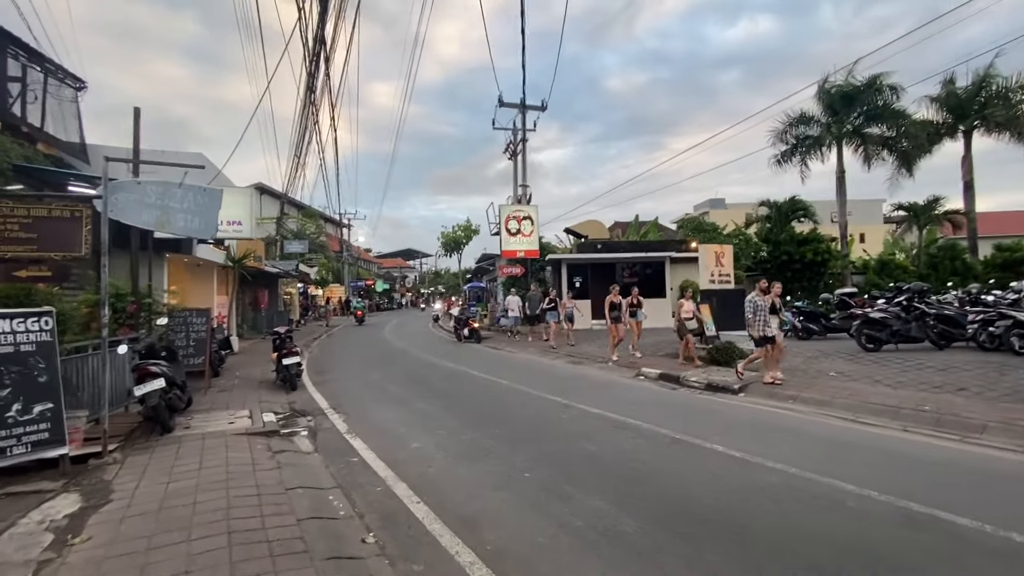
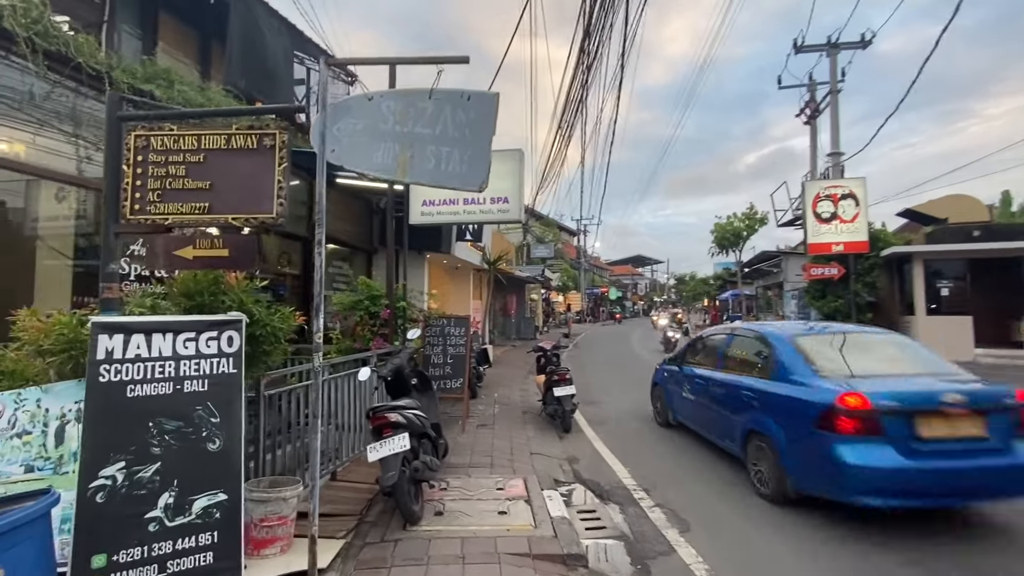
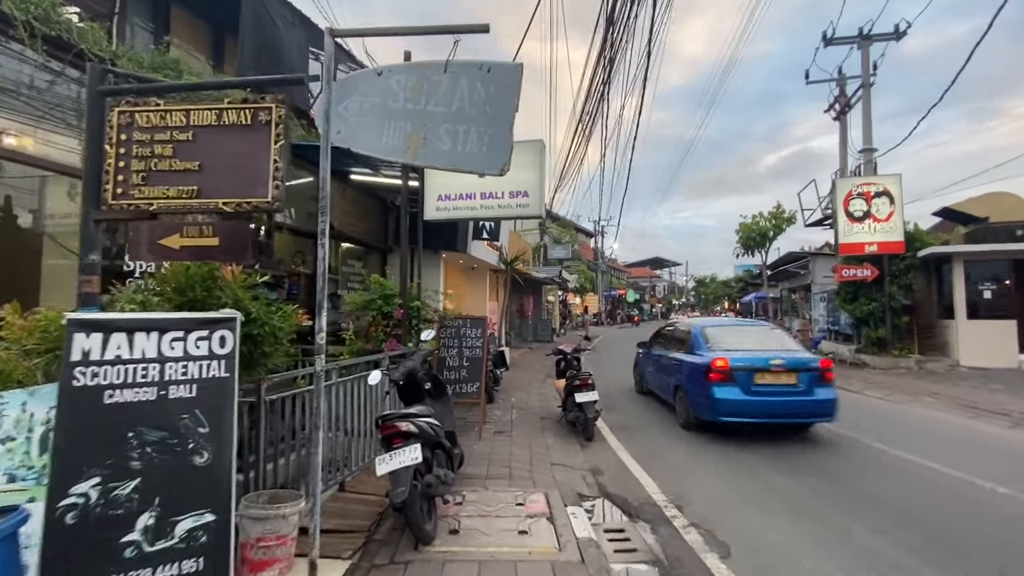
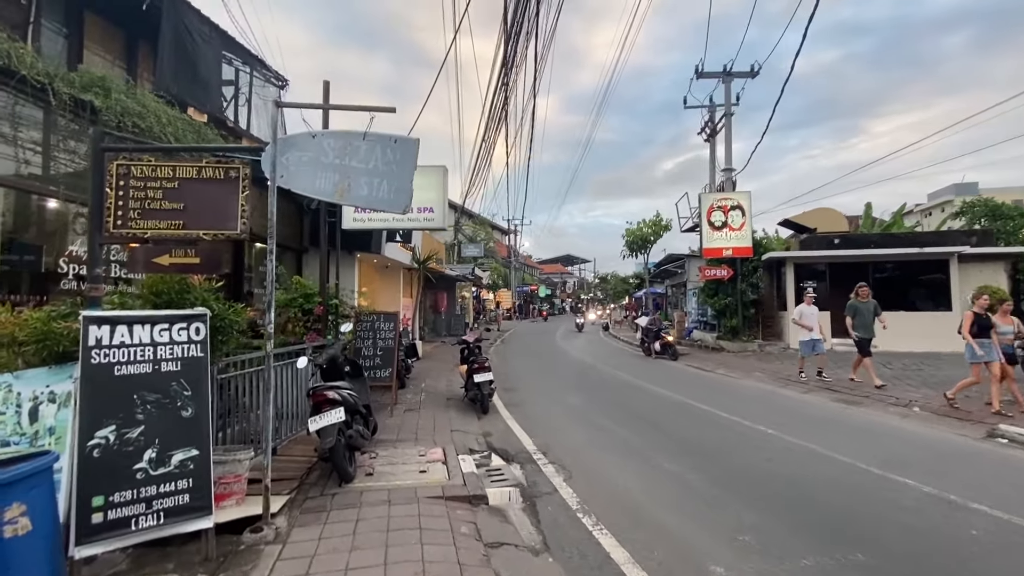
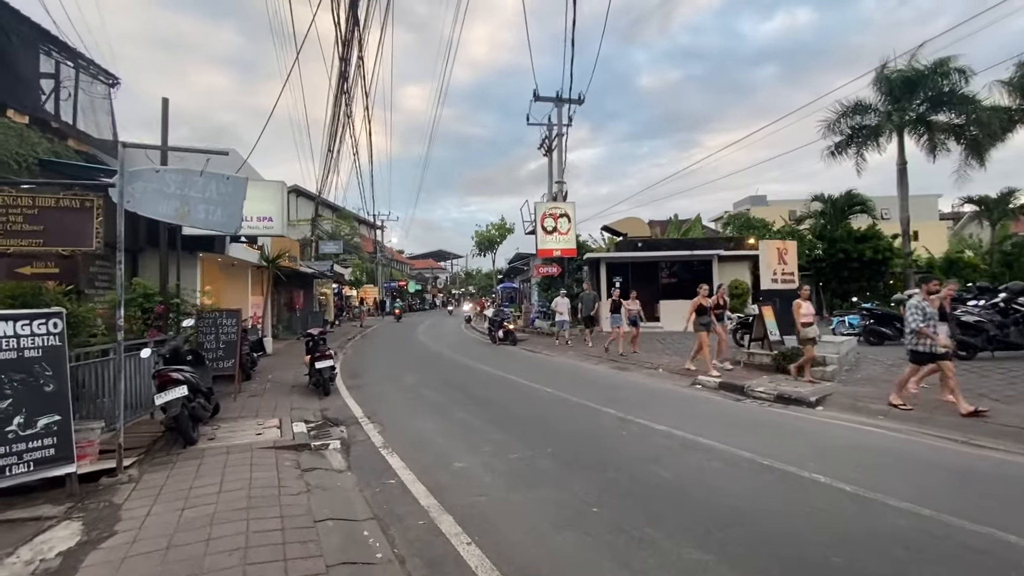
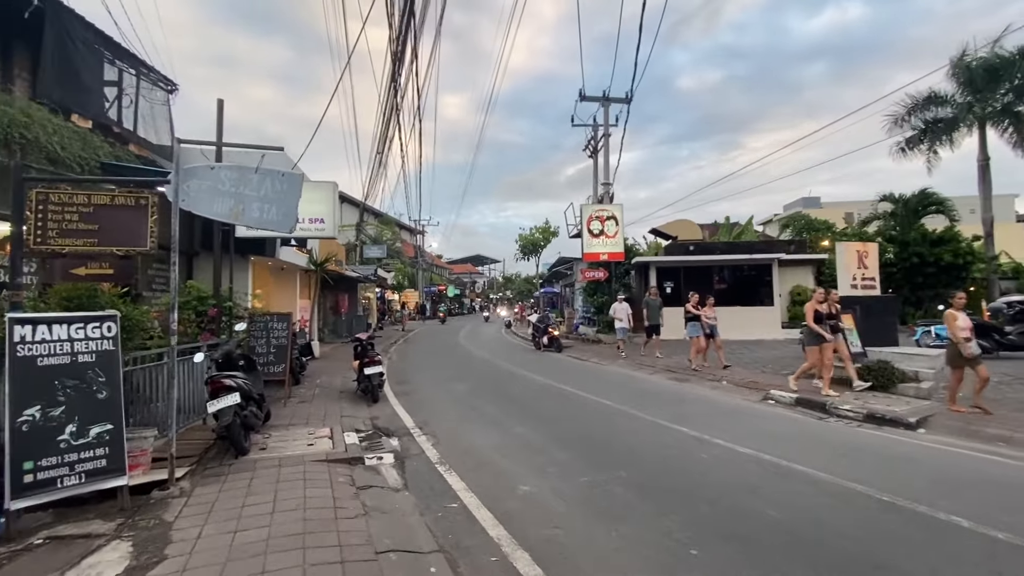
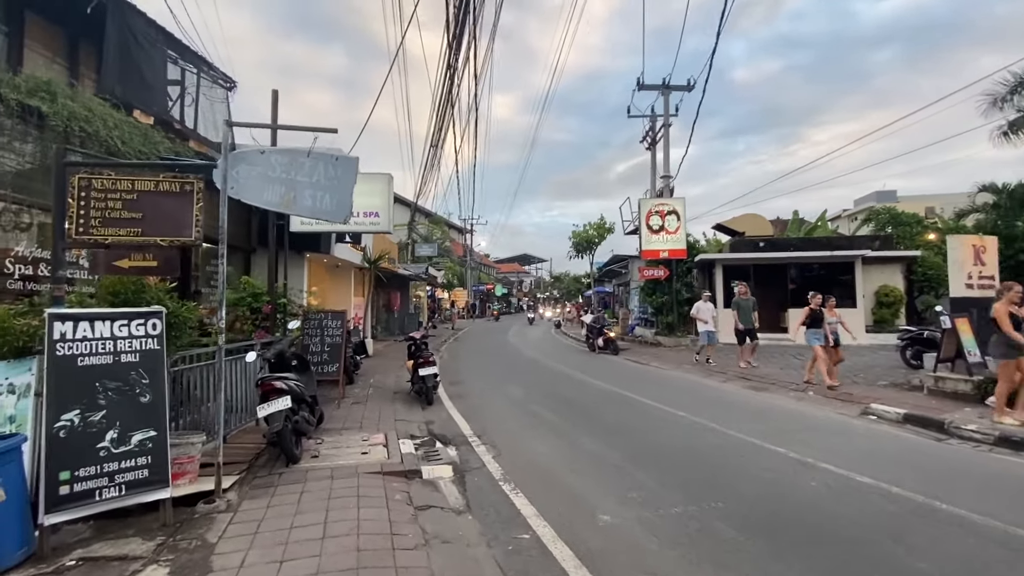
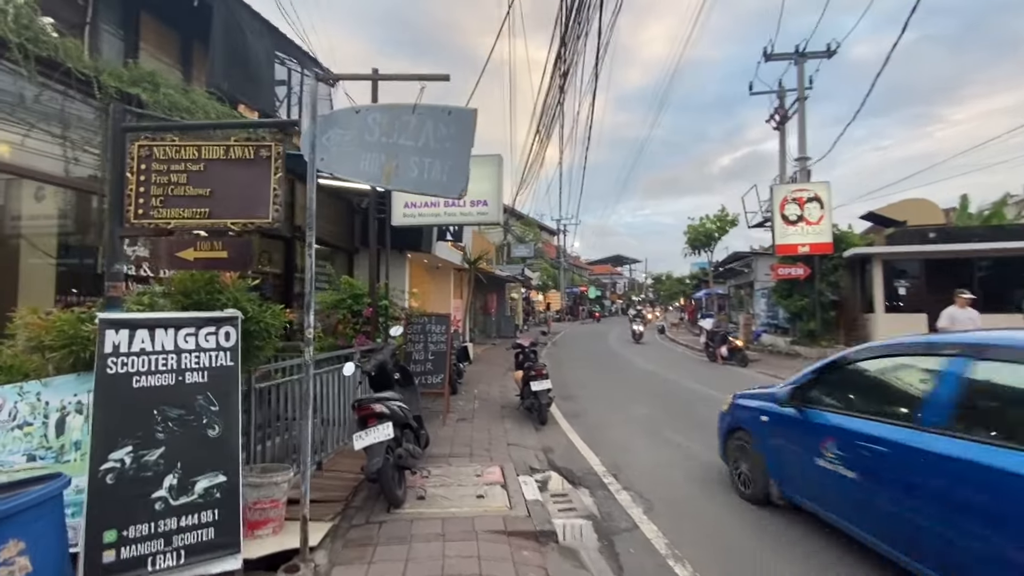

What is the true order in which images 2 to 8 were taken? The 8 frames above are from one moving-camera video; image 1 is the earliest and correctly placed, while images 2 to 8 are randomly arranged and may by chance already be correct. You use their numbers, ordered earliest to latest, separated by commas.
5, 6, 7, 4, 8, 2, 3
